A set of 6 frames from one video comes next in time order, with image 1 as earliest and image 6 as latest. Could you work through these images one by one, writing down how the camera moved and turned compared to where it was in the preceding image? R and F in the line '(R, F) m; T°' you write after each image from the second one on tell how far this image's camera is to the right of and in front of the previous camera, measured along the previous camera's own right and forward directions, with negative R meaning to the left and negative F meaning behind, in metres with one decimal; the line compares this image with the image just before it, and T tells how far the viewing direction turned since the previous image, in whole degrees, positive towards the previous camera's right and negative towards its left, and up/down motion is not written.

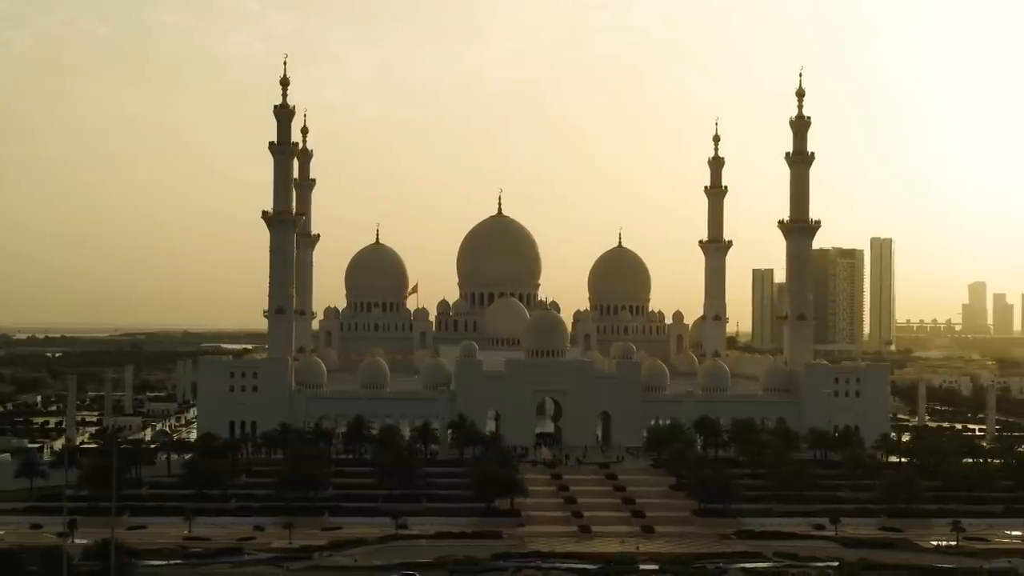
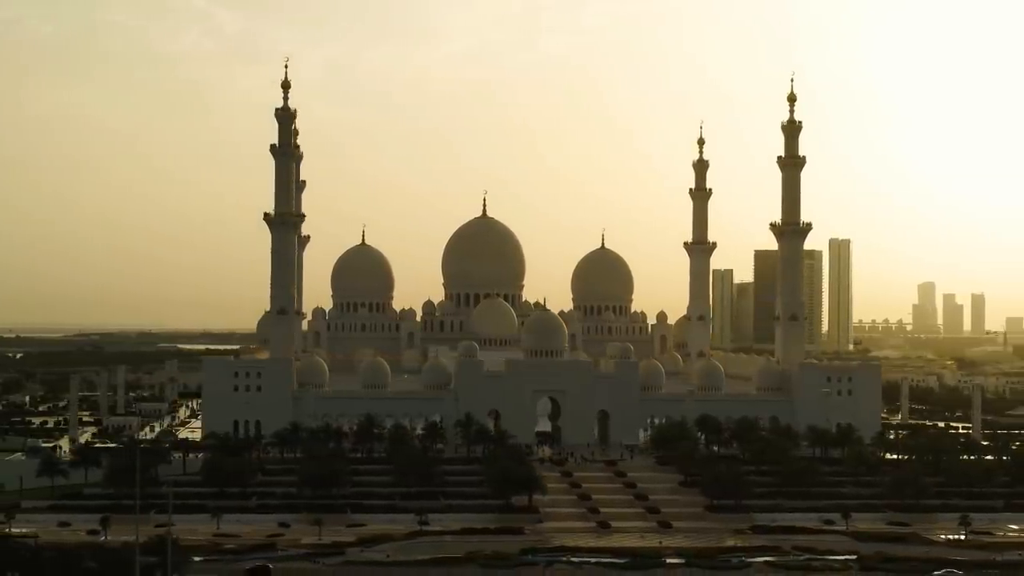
(-1.8, -0.9) m; +2°
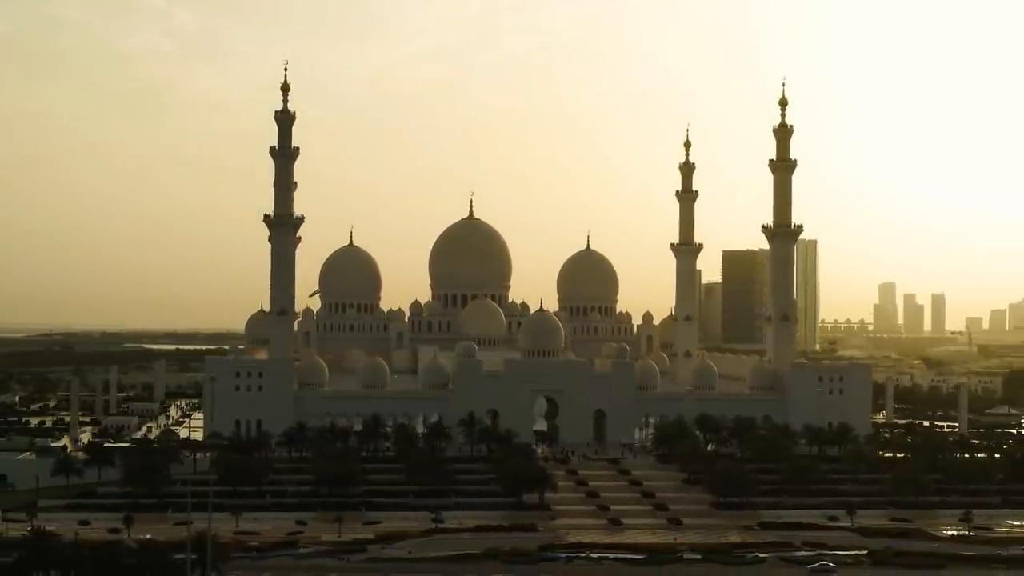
(-1.4, -0.7) m; +1°
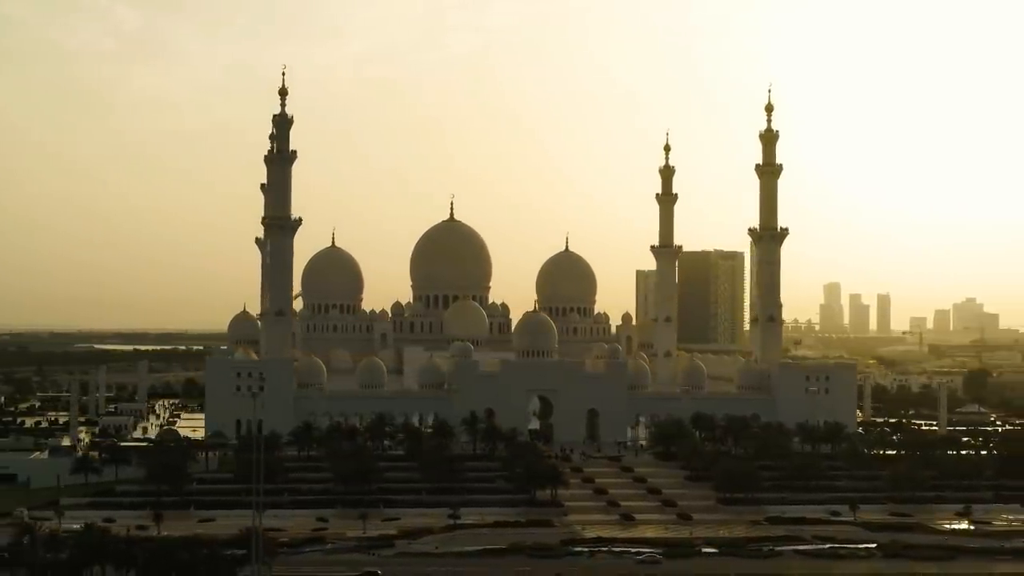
(-1.9, -1.1) m; +2°
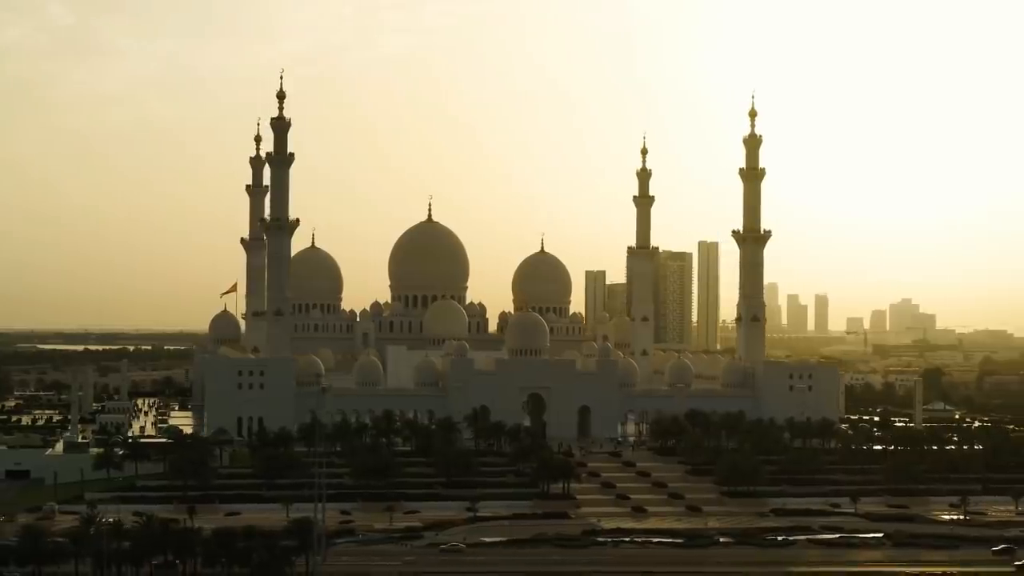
(-2.2, -1.4) m; +2°
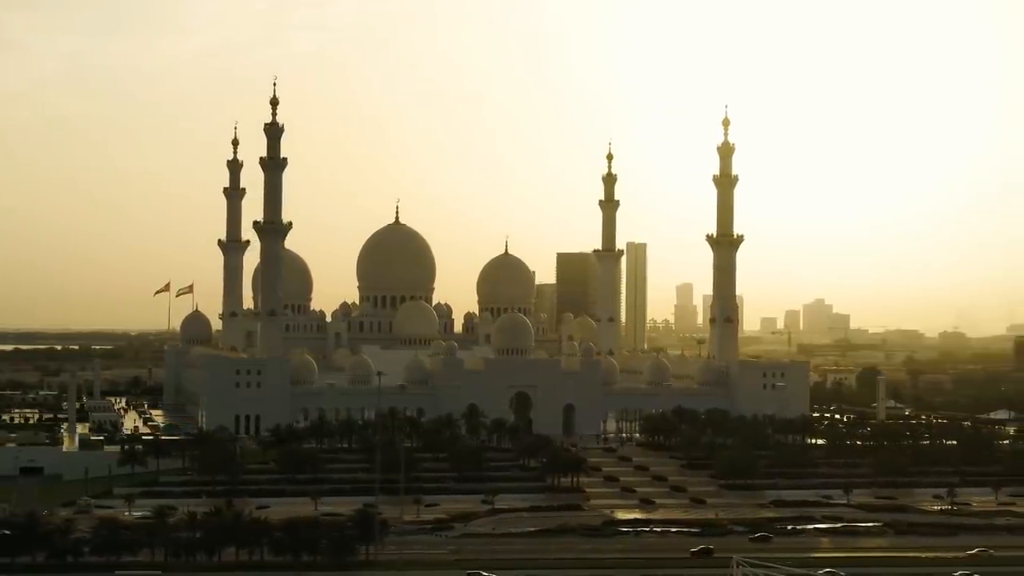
(-3.0, -2.1) m; +3°
